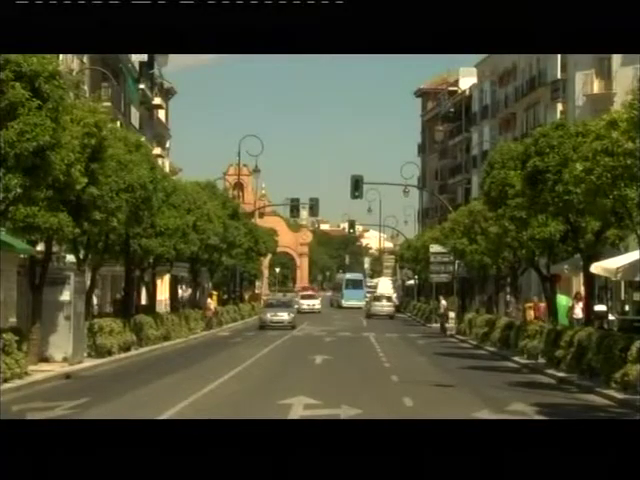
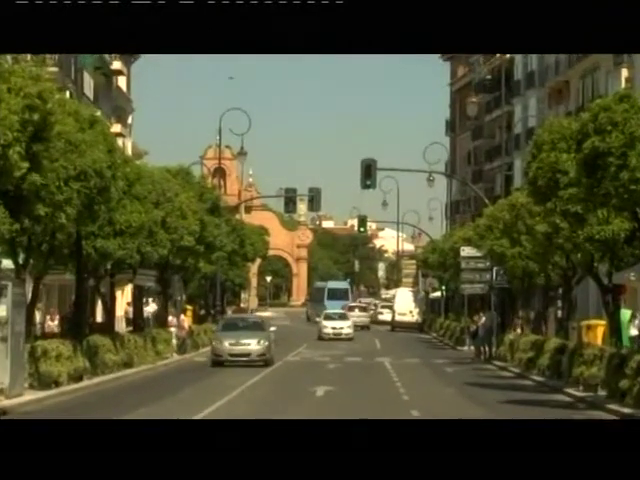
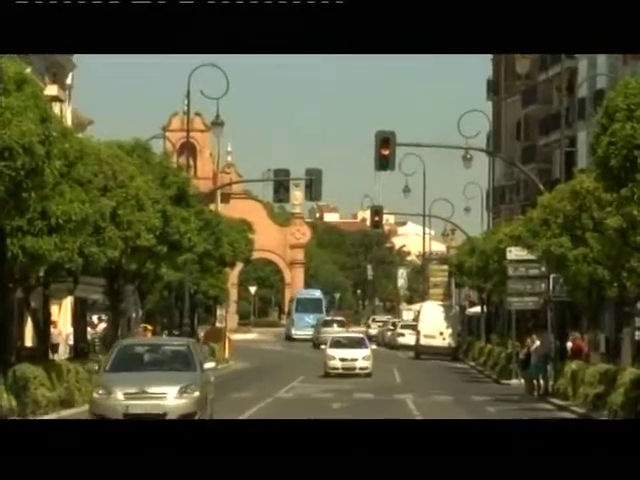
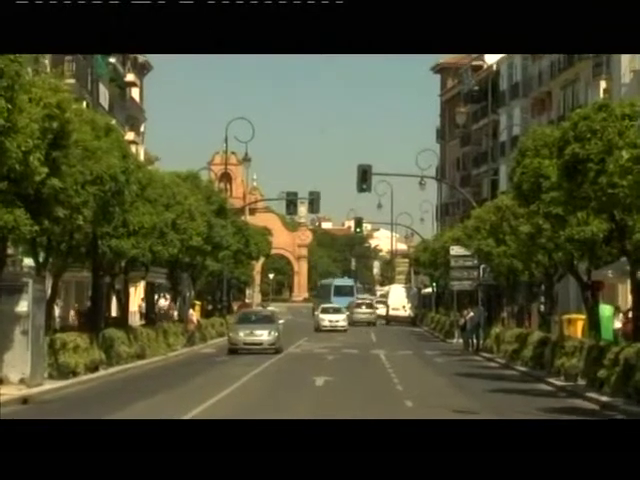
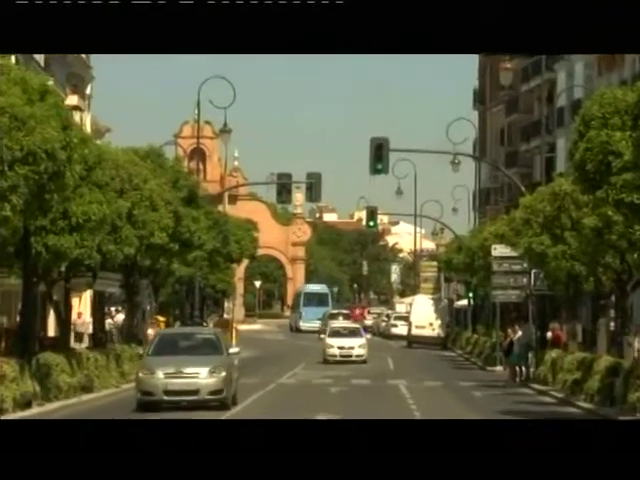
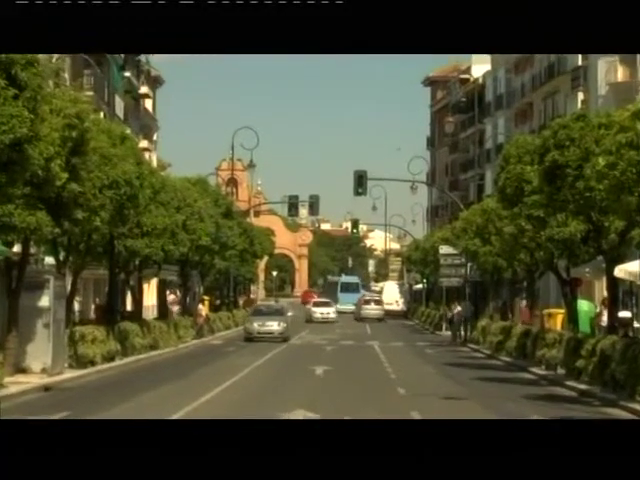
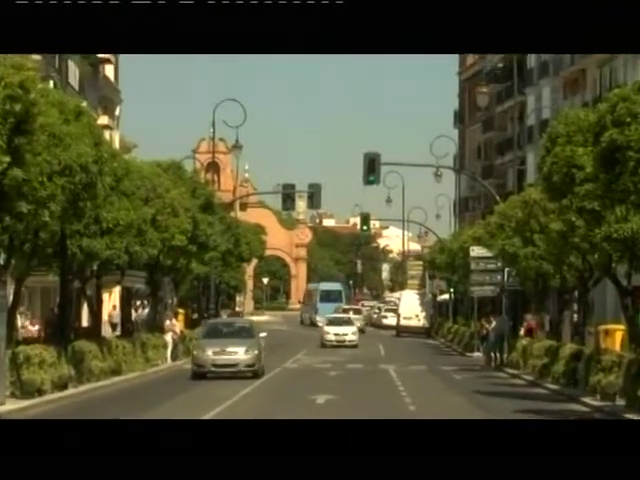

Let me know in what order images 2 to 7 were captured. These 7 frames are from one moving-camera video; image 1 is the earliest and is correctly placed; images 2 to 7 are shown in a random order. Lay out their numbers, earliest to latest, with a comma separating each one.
6, 4, 2, 7, 5, 3
